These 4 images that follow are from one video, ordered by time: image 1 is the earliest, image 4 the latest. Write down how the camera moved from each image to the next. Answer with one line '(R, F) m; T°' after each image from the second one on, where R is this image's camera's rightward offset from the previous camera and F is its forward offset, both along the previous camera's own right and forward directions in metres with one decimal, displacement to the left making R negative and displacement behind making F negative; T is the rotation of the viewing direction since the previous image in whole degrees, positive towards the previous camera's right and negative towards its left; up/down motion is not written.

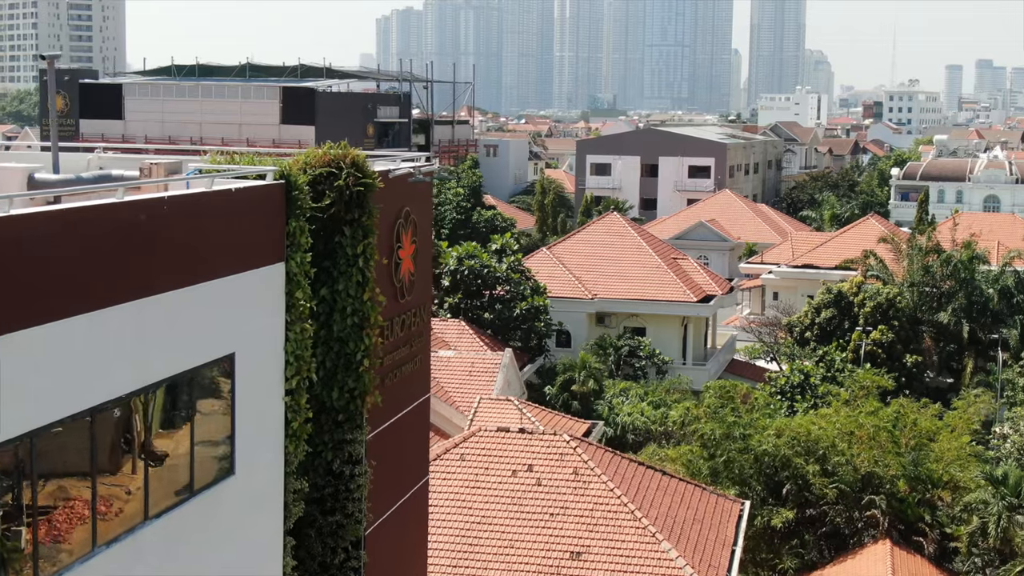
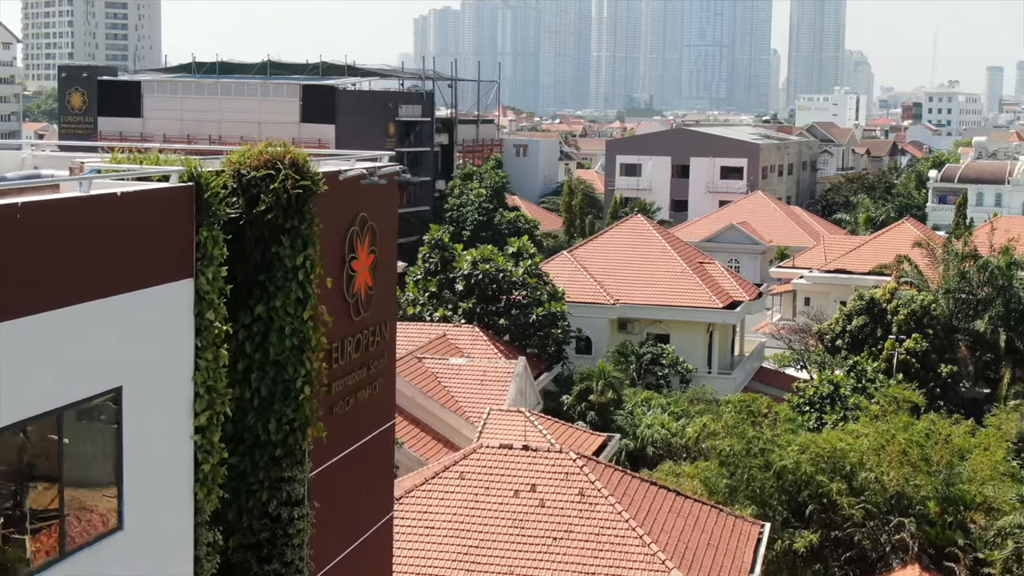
(+0.4, +1.3) m; -1°
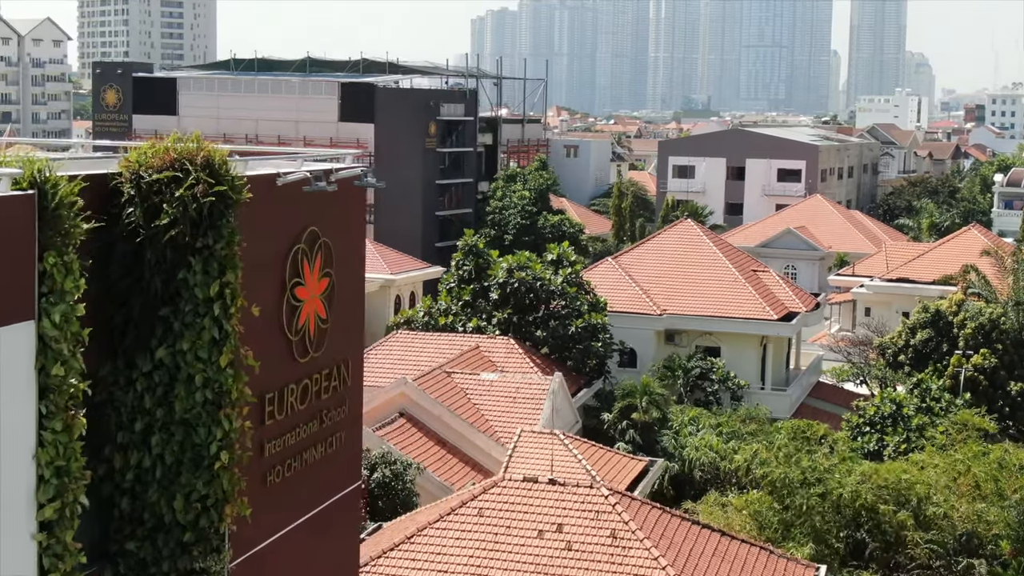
(+0.4, +2.1) m; -2°
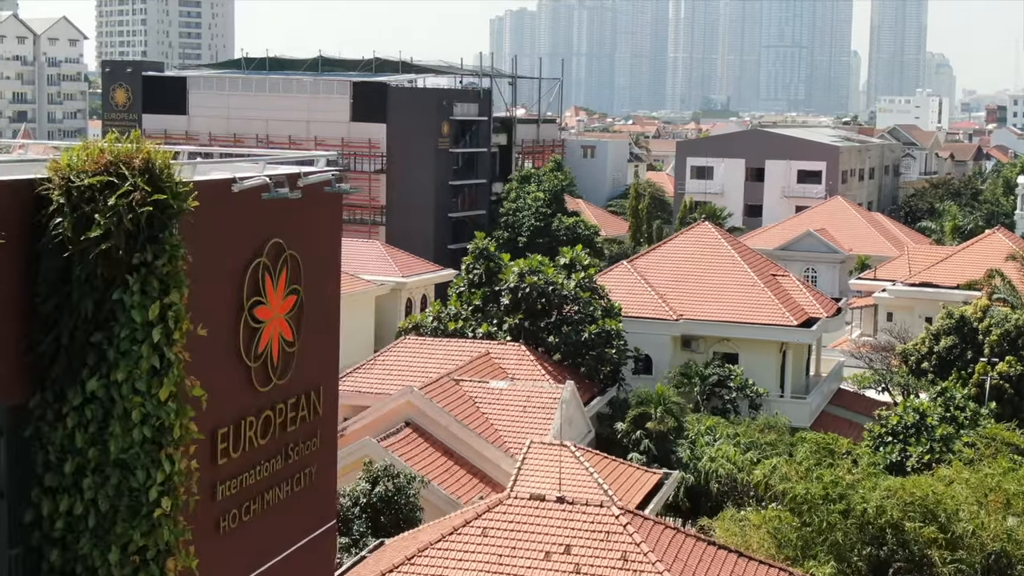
(+0.1, +0.9) m; -1°
